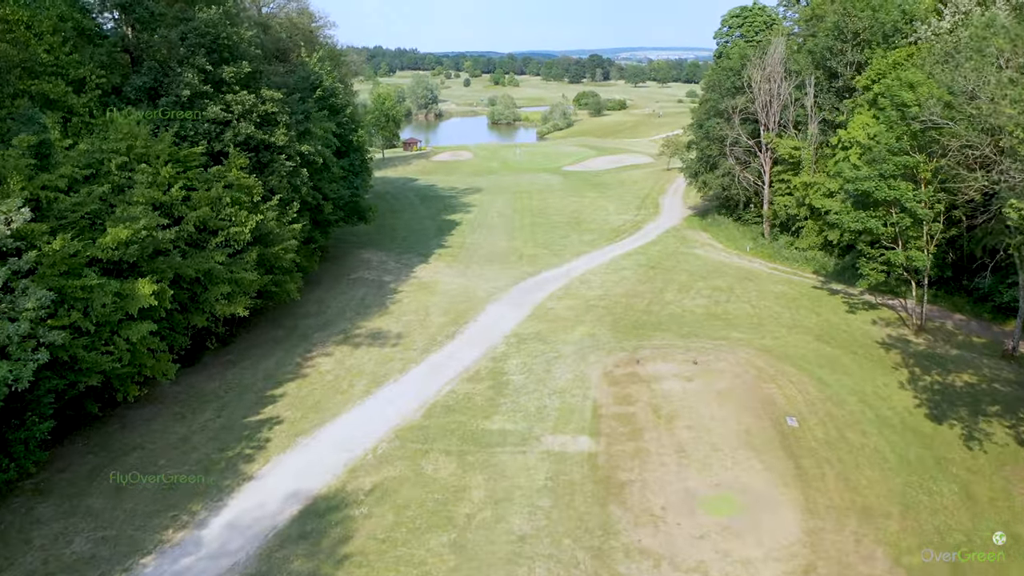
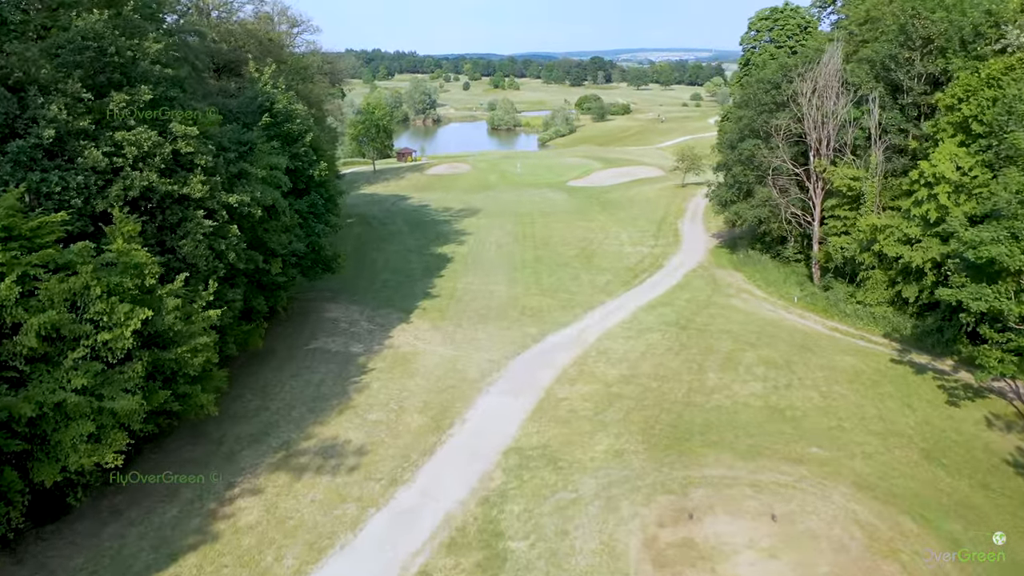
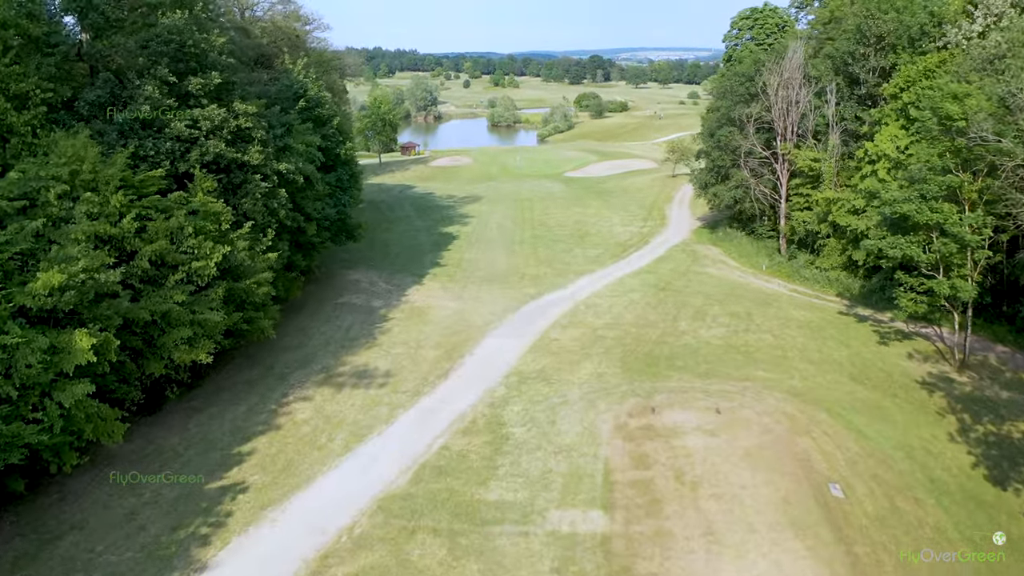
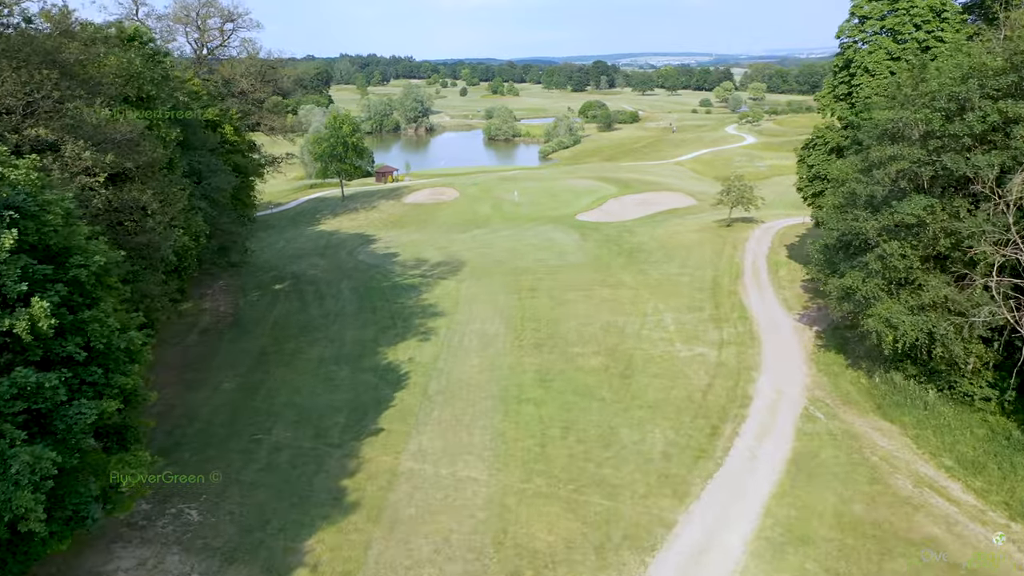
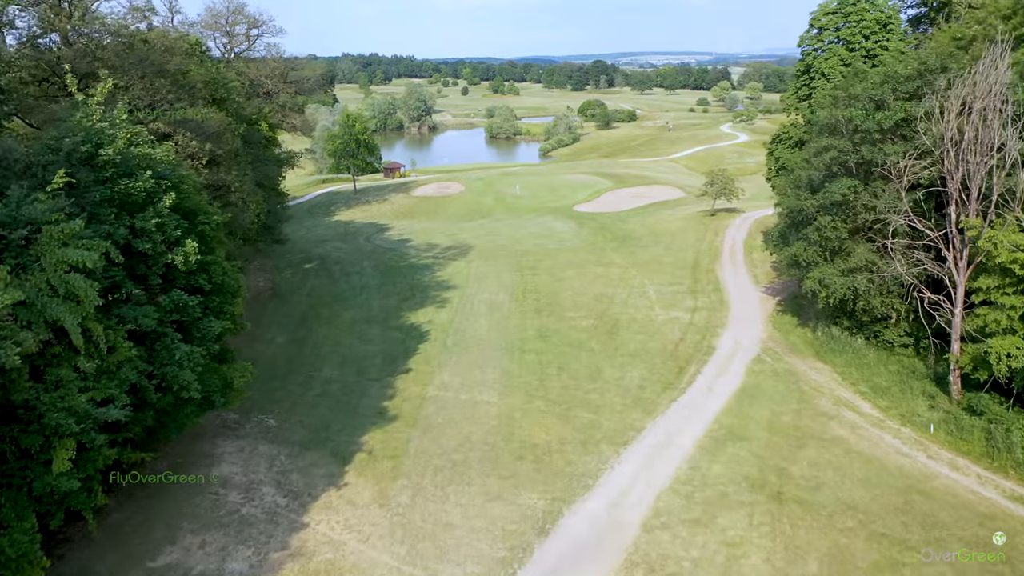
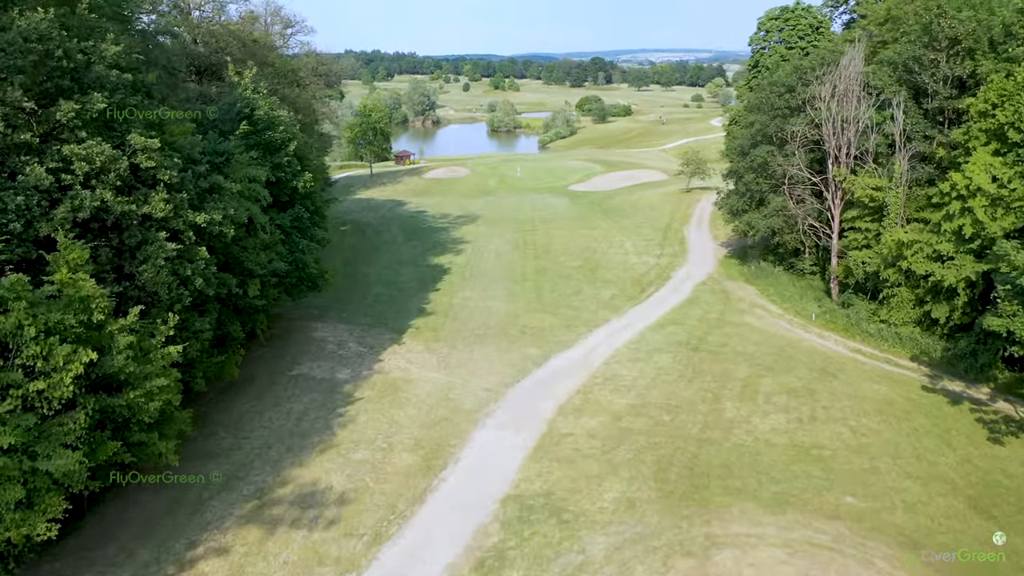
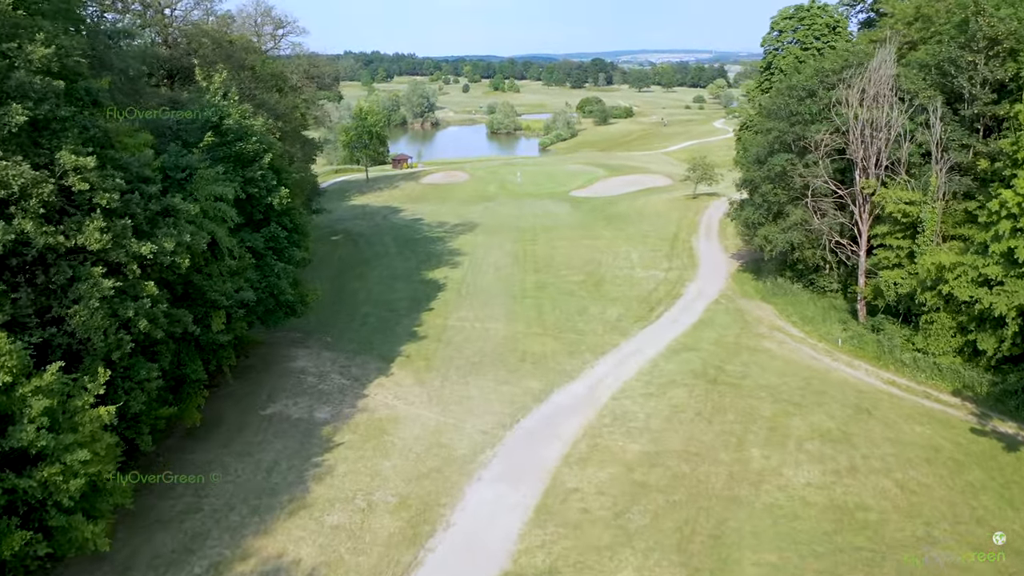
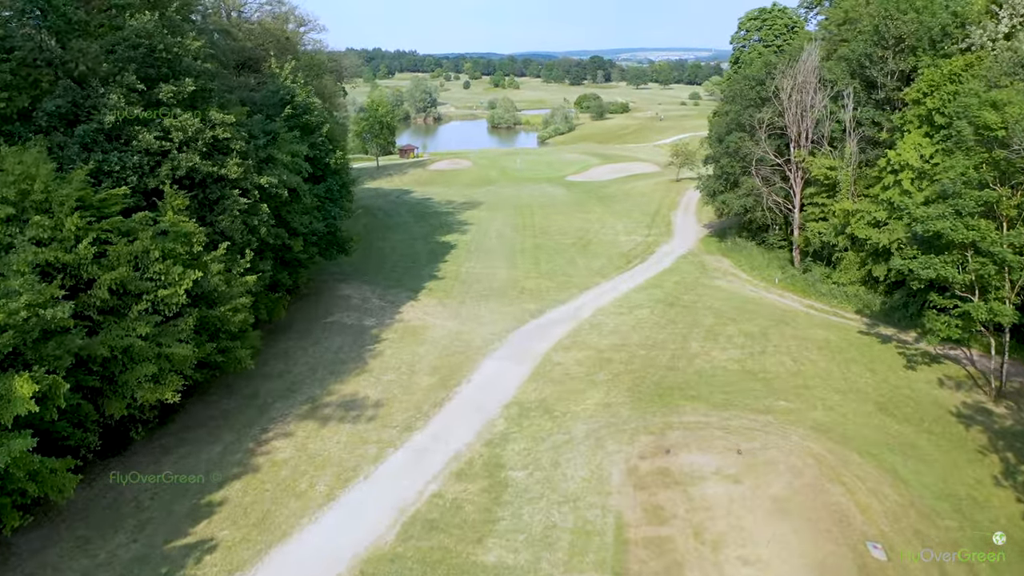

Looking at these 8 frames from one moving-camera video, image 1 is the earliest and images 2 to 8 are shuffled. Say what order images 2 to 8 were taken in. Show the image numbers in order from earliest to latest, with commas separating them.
3, 8, 2, 6, 7, 5, 4
